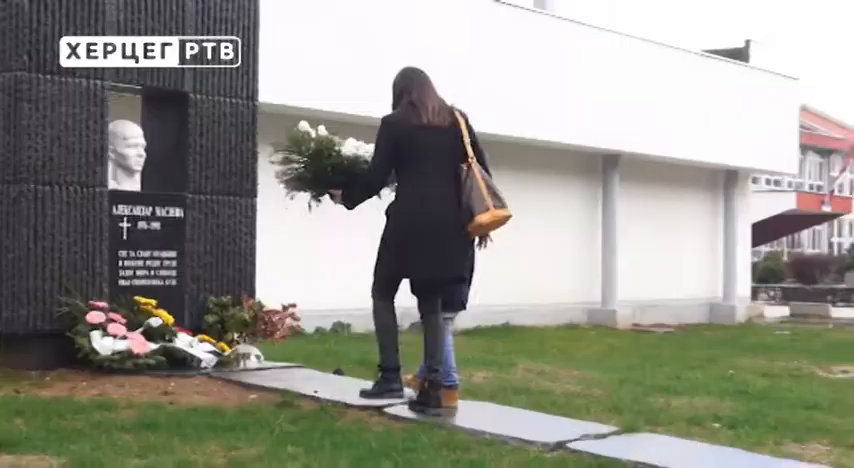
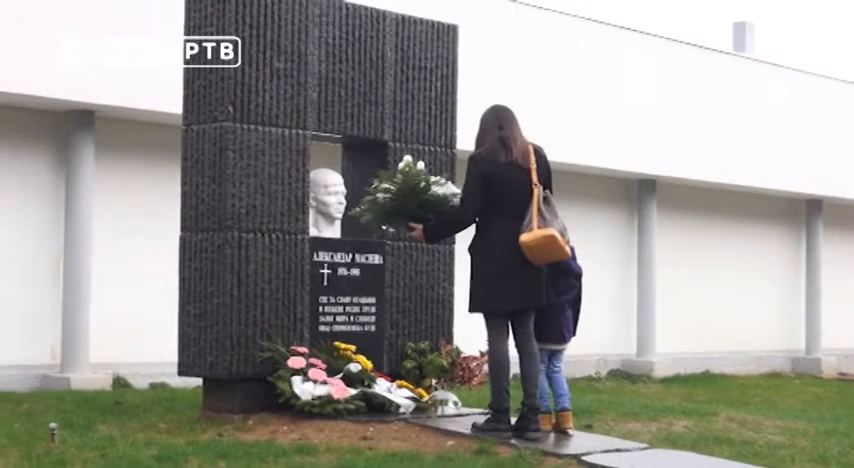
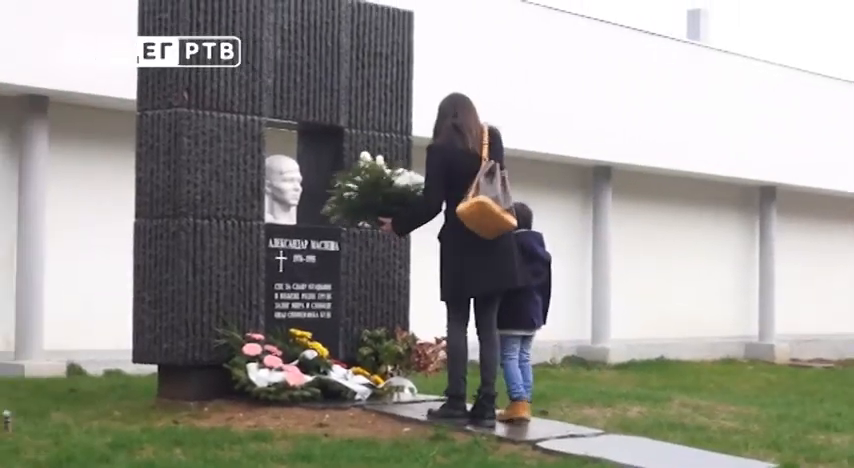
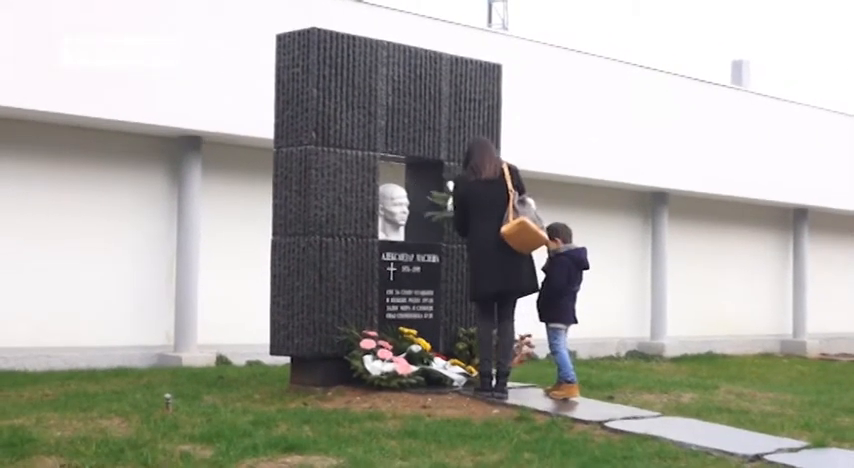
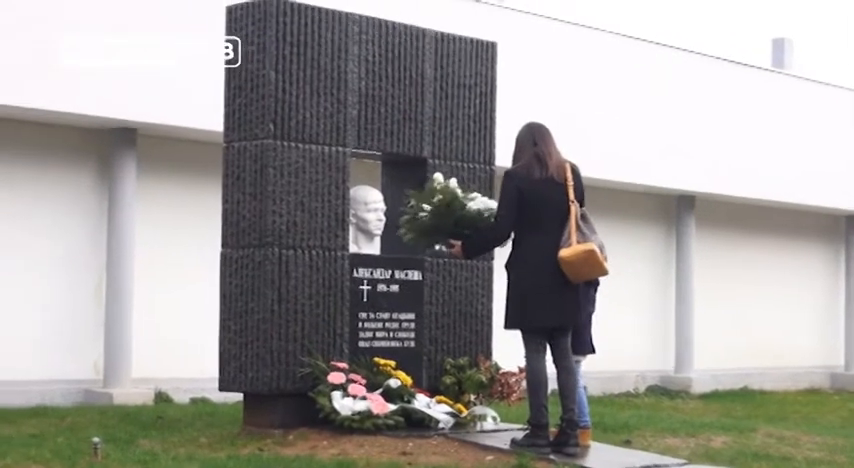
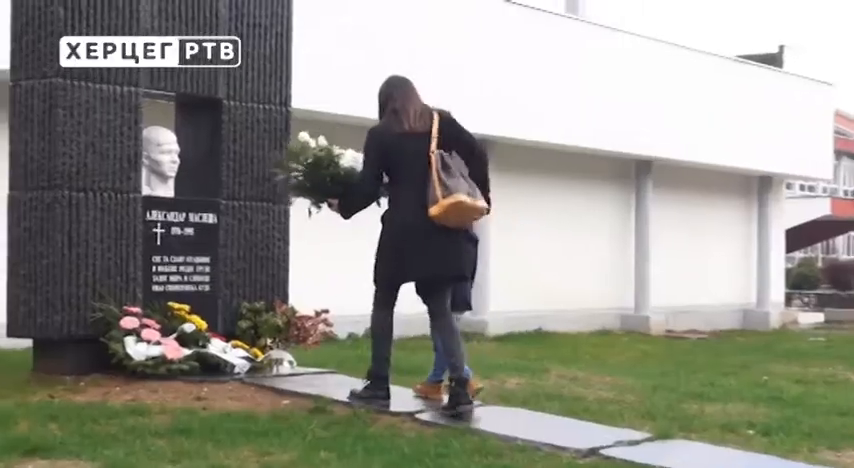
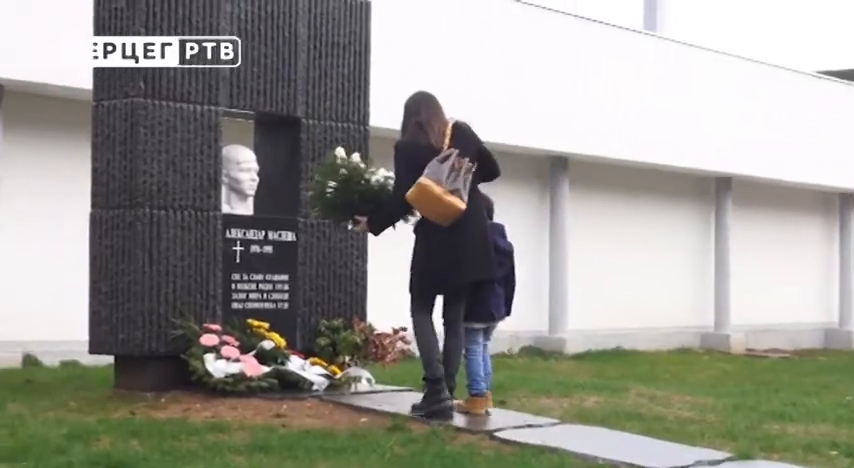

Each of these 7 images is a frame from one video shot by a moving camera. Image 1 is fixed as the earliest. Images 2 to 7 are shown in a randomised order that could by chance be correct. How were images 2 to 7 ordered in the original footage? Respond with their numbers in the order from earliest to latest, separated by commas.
6, 7, 3, 2, 5, 4
